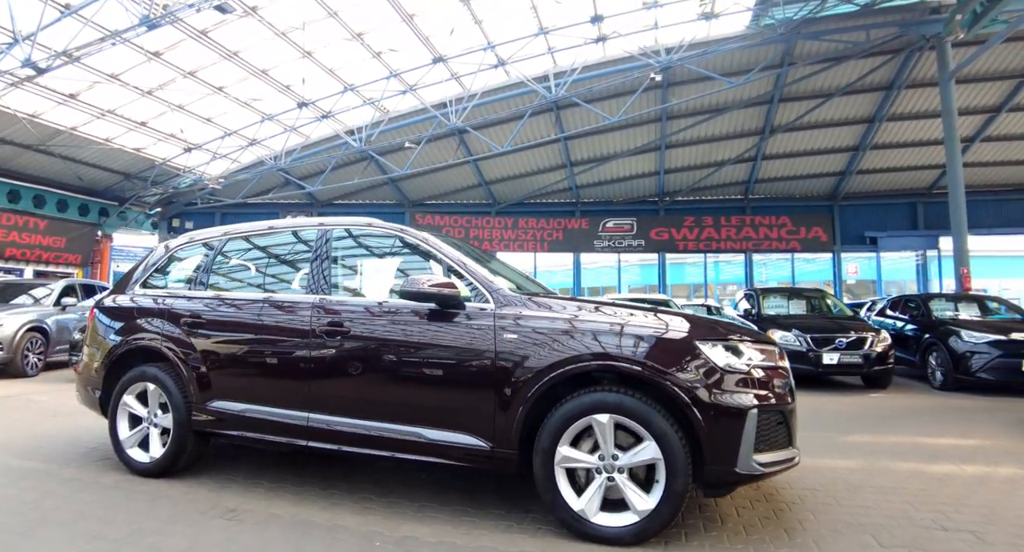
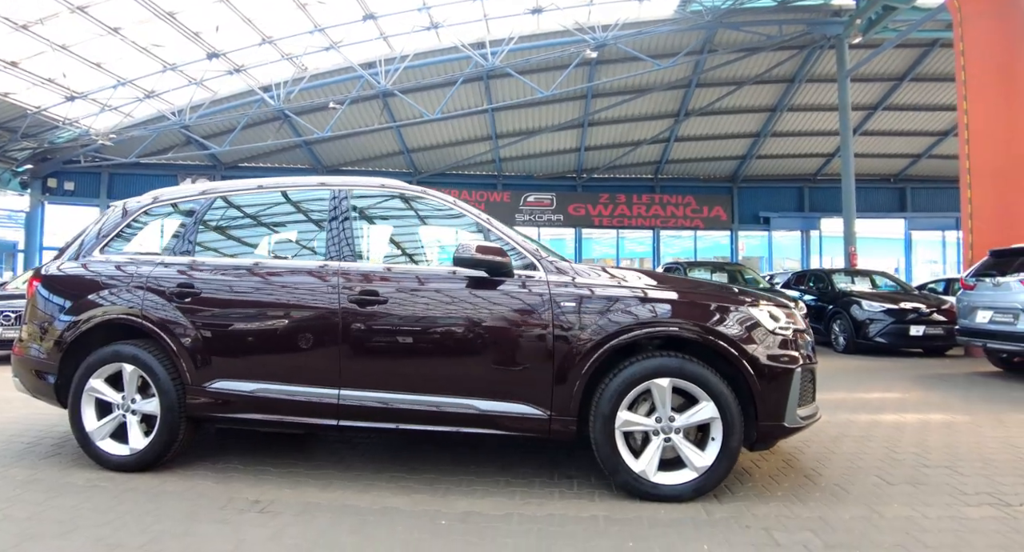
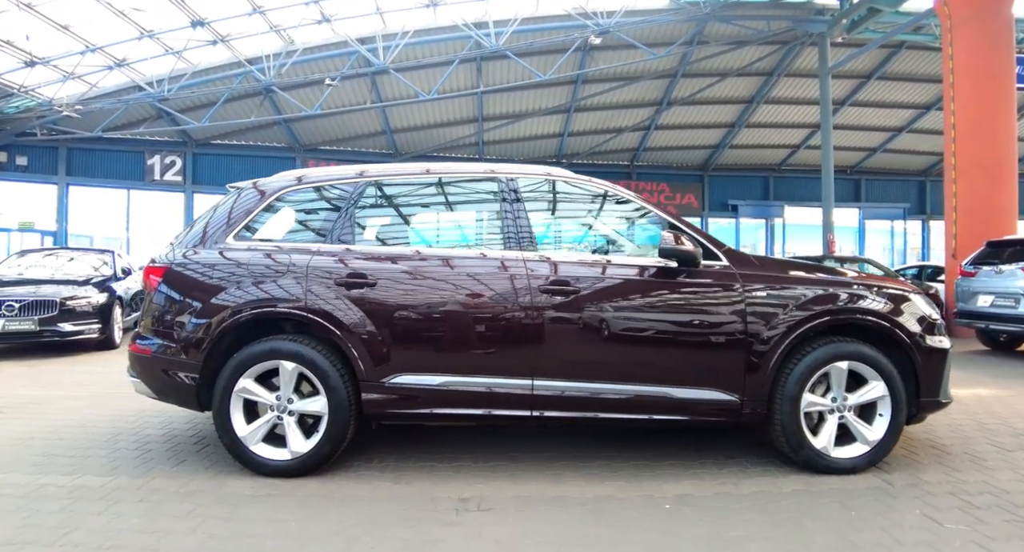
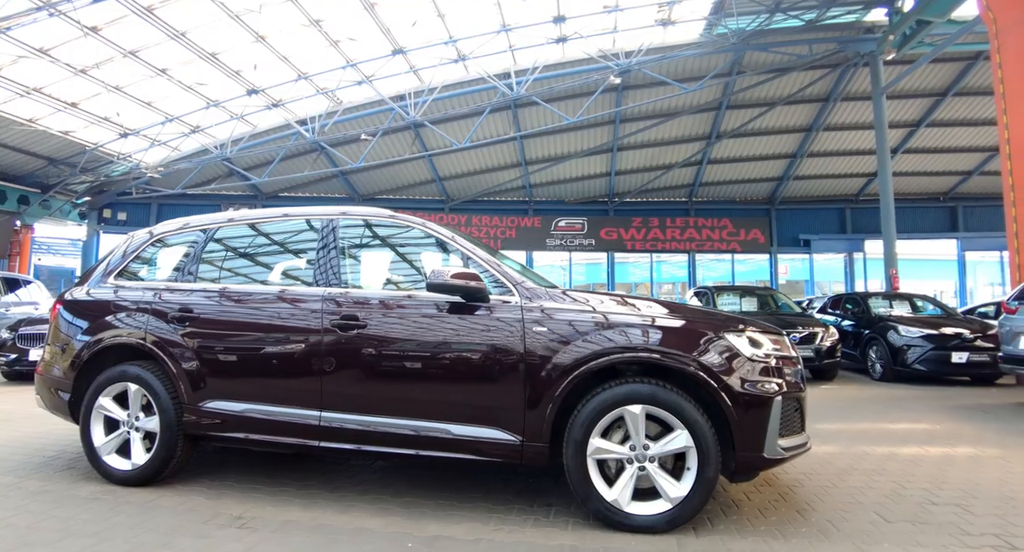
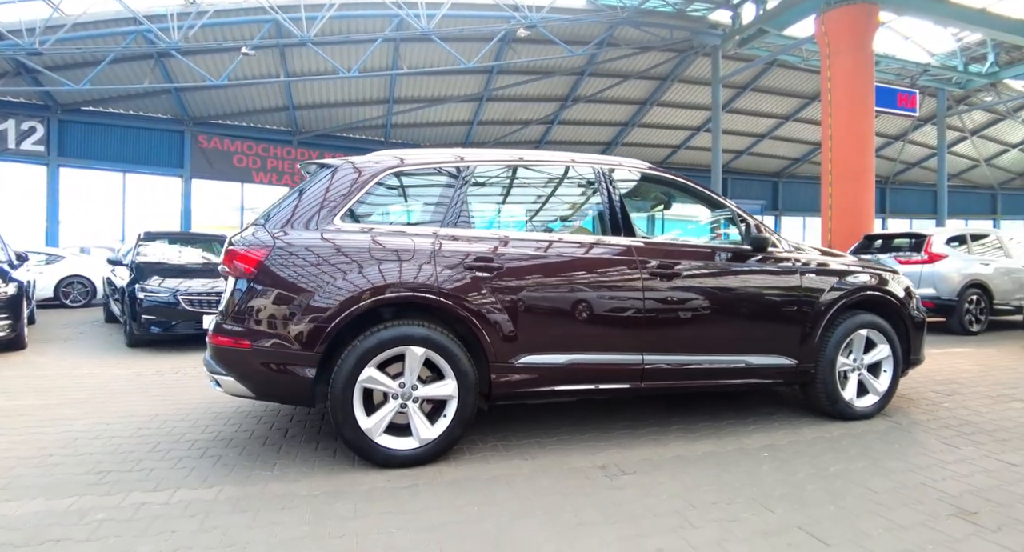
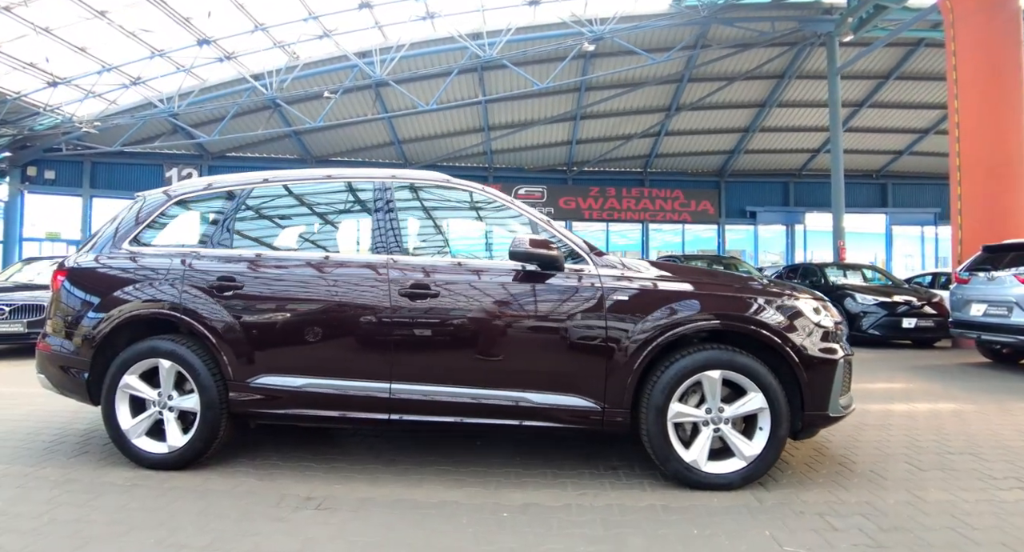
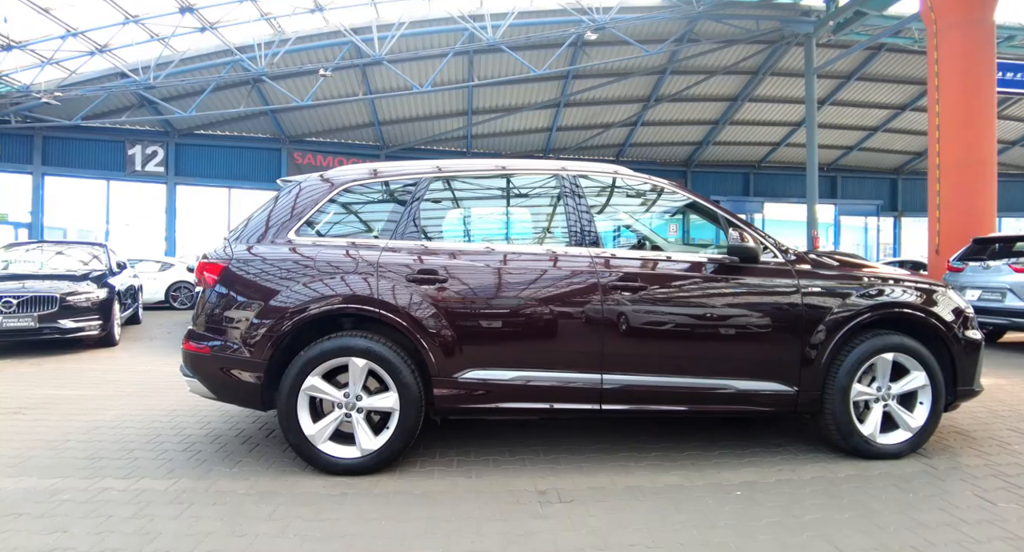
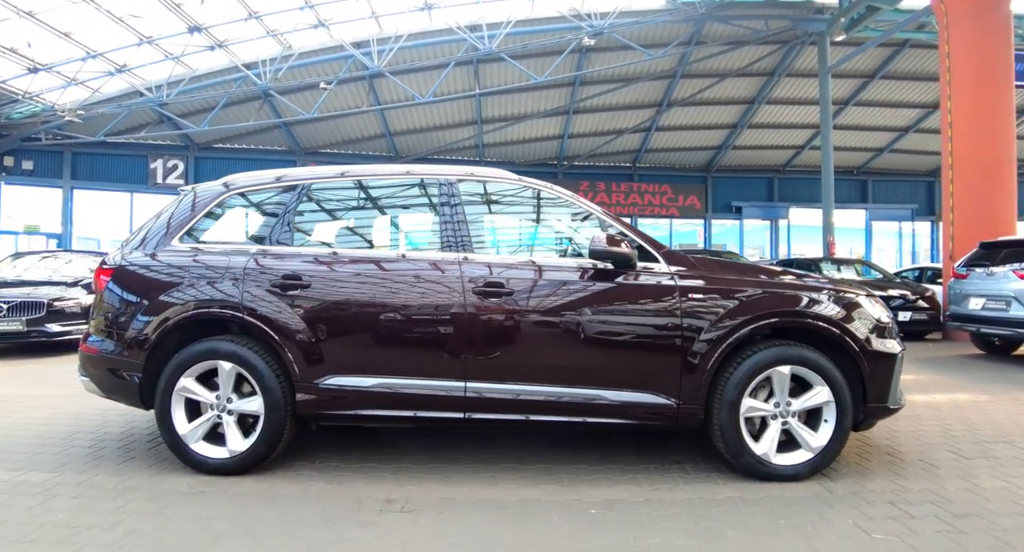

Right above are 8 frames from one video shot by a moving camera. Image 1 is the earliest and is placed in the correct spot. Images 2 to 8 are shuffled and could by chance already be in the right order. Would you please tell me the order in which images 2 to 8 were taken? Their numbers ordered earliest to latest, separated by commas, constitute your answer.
4, 2, 6, 8, 3, 7, 5
